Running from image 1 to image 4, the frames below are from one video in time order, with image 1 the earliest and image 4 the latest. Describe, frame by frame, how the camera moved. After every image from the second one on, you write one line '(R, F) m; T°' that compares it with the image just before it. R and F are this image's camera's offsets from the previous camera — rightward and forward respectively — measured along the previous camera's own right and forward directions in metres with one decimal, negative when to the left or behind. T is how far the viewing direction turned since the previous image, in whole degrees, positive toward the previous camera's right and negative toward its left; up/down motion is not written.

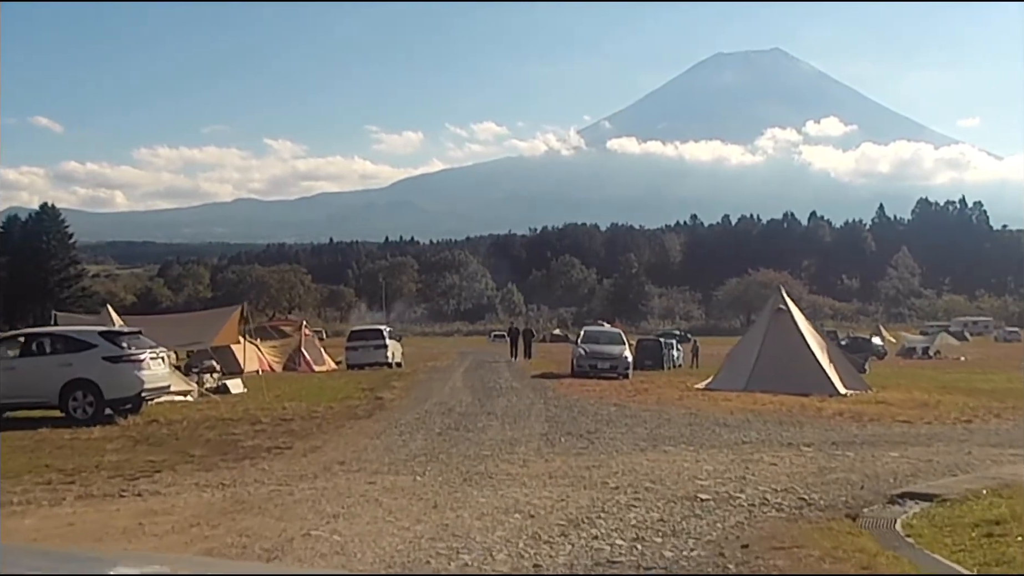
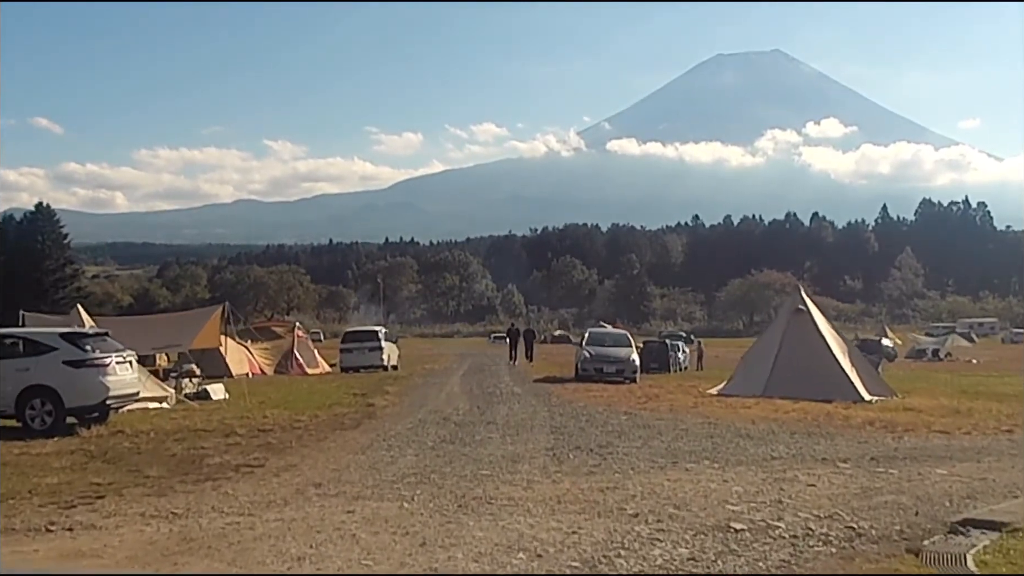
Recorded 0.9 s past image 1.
(0.0, +1.4) m; 0°
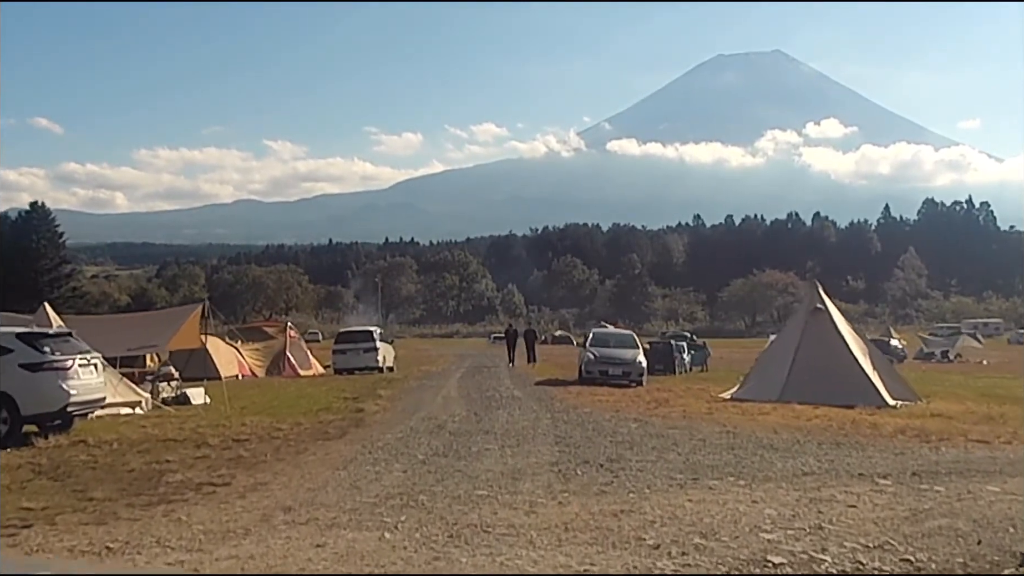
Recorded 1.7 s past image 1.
(0.0, +1.2) m; 0°
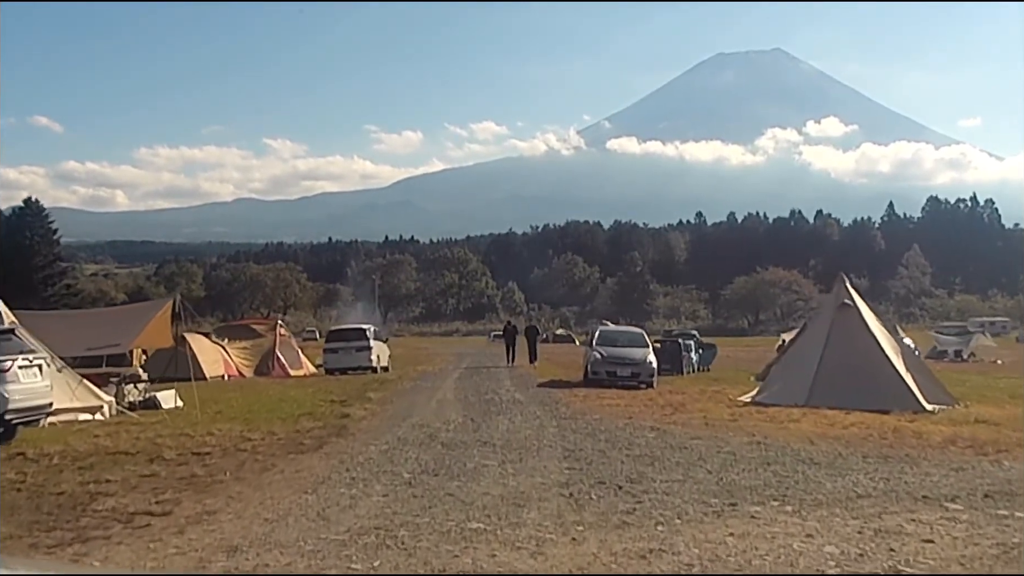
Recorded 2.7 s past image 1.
(0.0, +1.6) m; 0°
